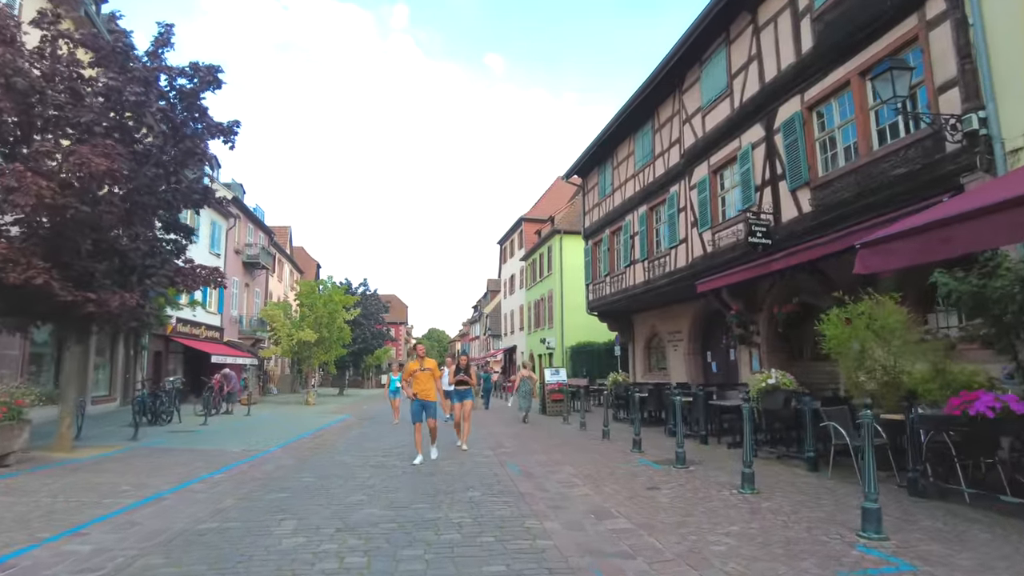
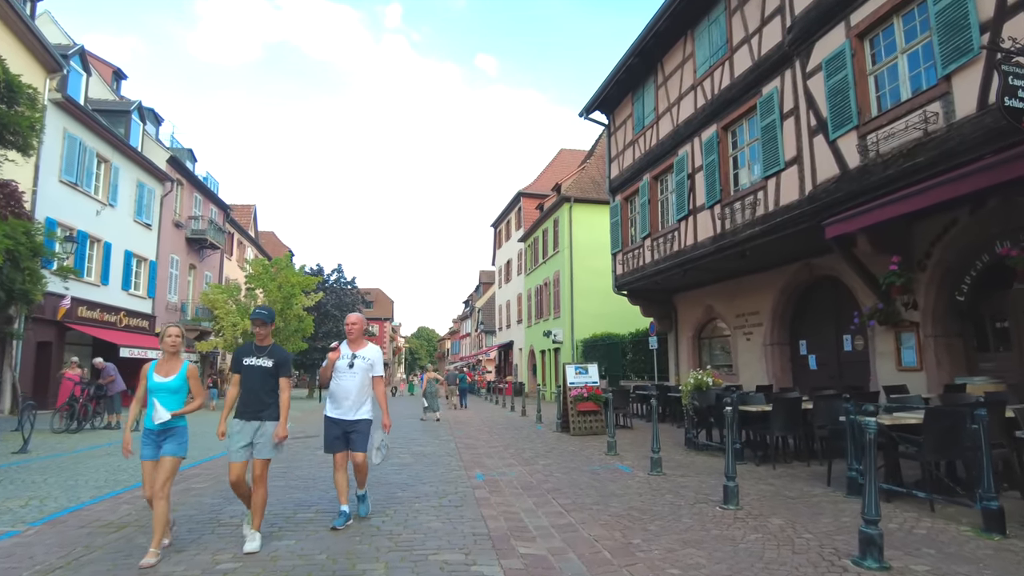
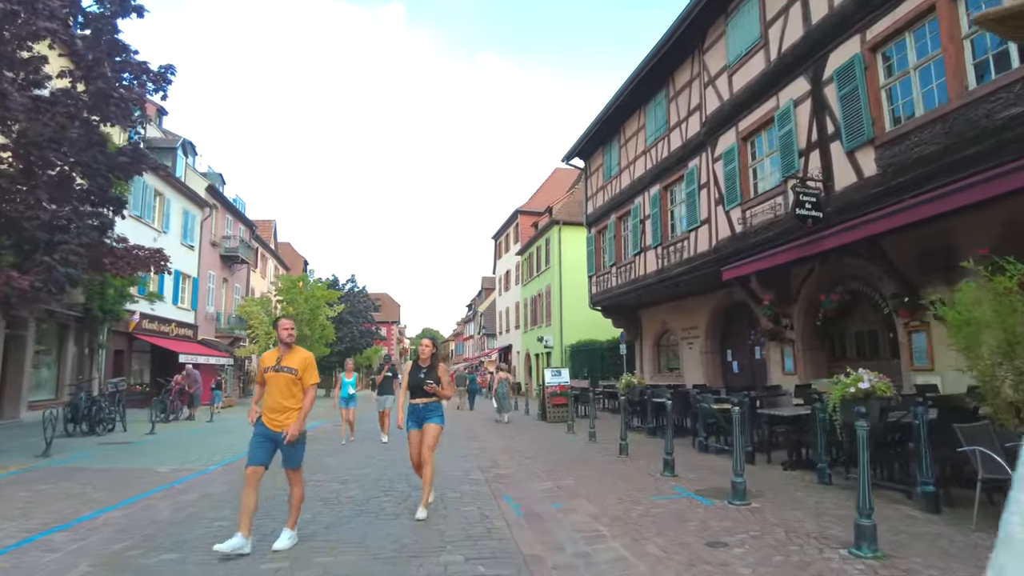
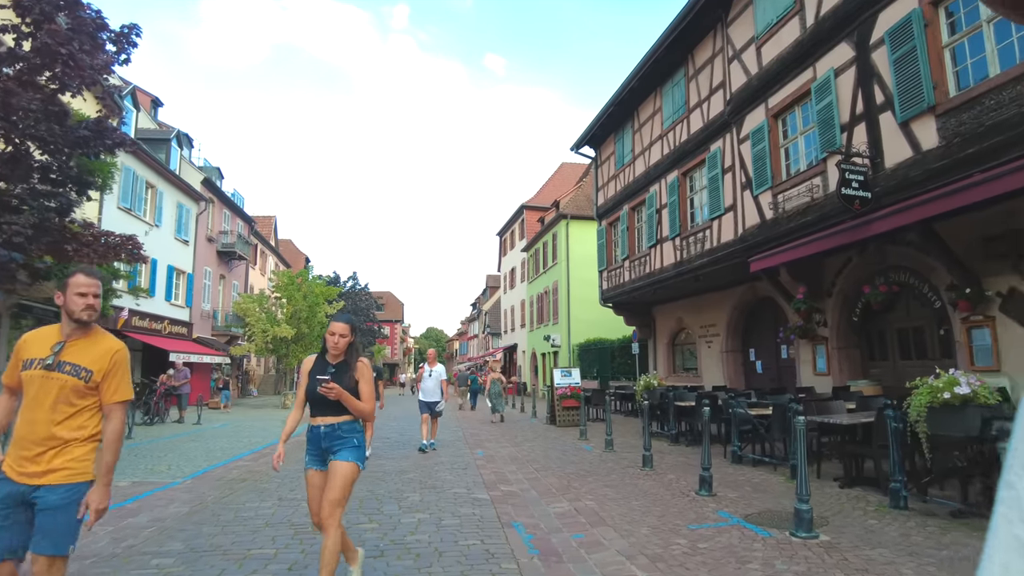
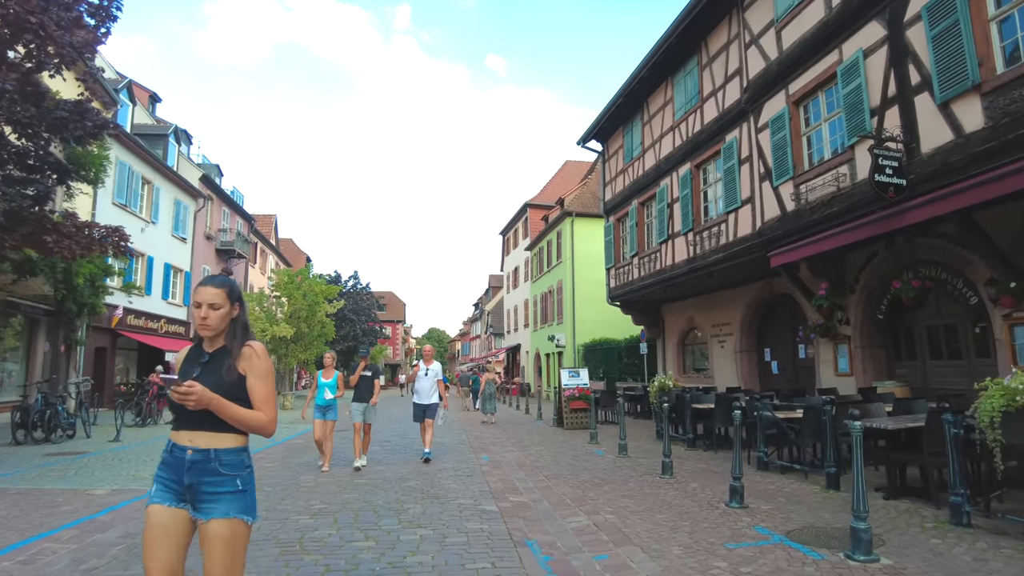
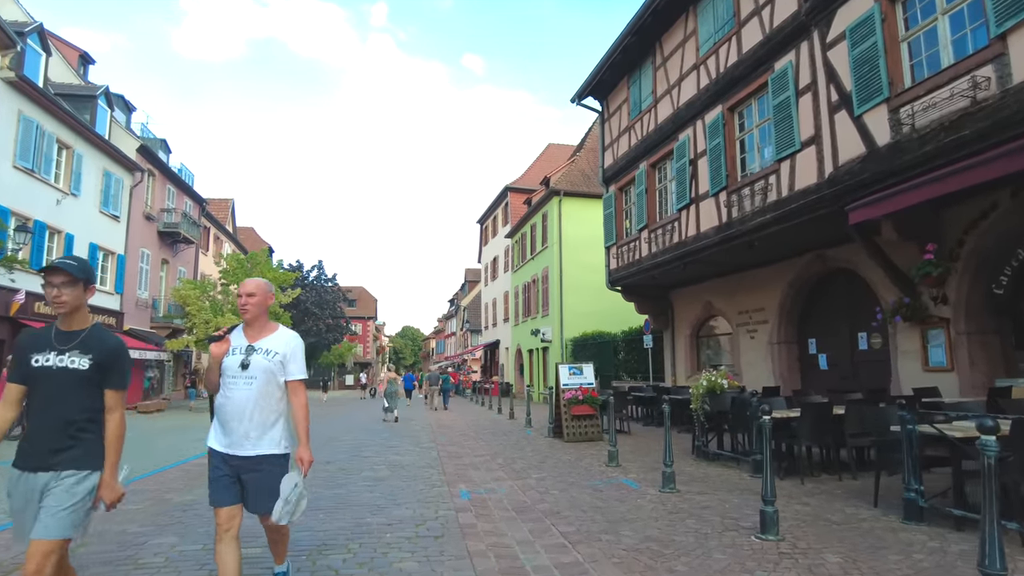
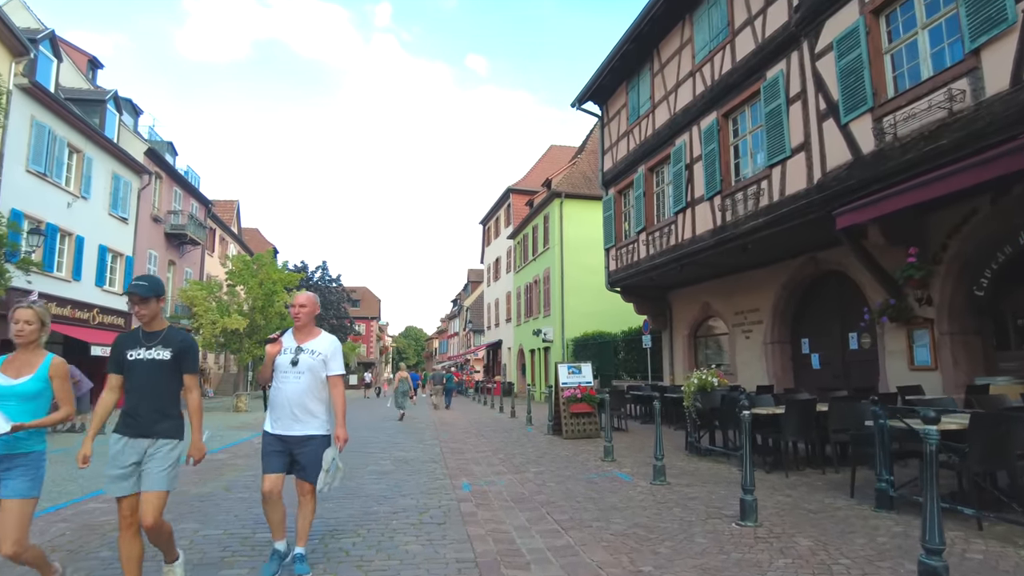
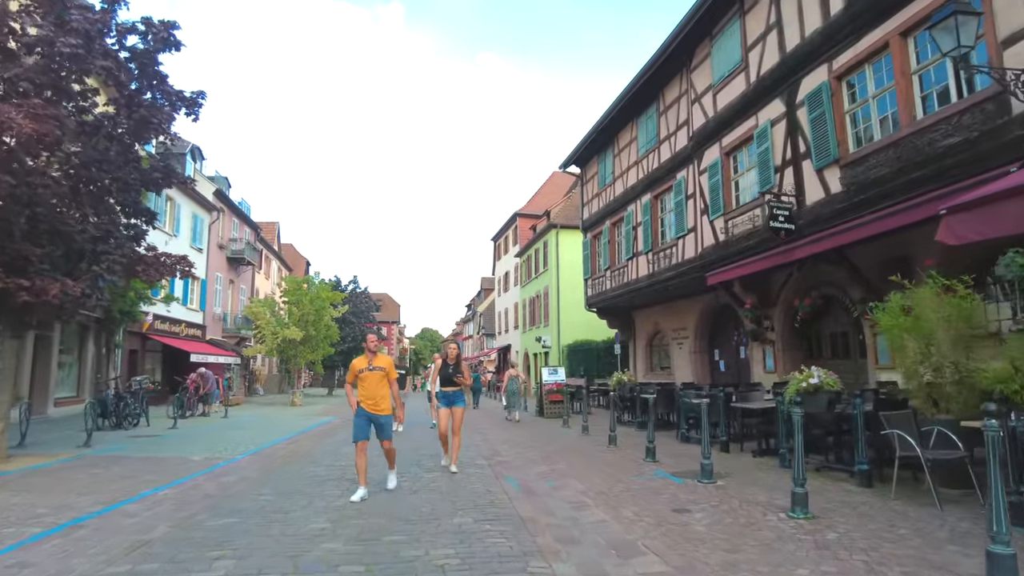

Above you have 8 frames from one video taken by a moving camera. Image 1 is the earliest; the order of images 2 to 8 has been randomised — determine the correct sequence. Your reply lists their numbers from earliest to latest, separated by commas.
8, 3, 4, 5, 2, 7, 6
